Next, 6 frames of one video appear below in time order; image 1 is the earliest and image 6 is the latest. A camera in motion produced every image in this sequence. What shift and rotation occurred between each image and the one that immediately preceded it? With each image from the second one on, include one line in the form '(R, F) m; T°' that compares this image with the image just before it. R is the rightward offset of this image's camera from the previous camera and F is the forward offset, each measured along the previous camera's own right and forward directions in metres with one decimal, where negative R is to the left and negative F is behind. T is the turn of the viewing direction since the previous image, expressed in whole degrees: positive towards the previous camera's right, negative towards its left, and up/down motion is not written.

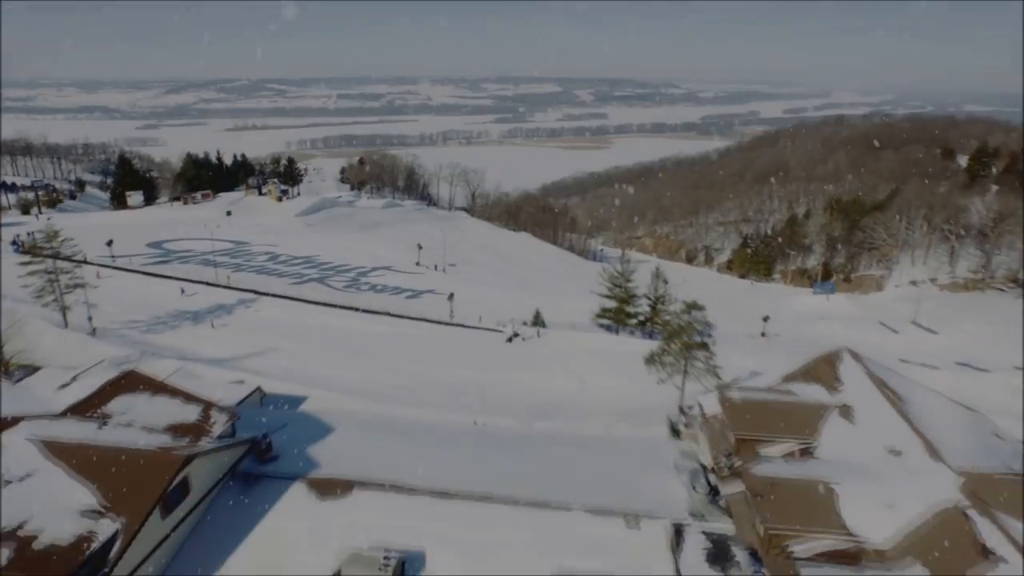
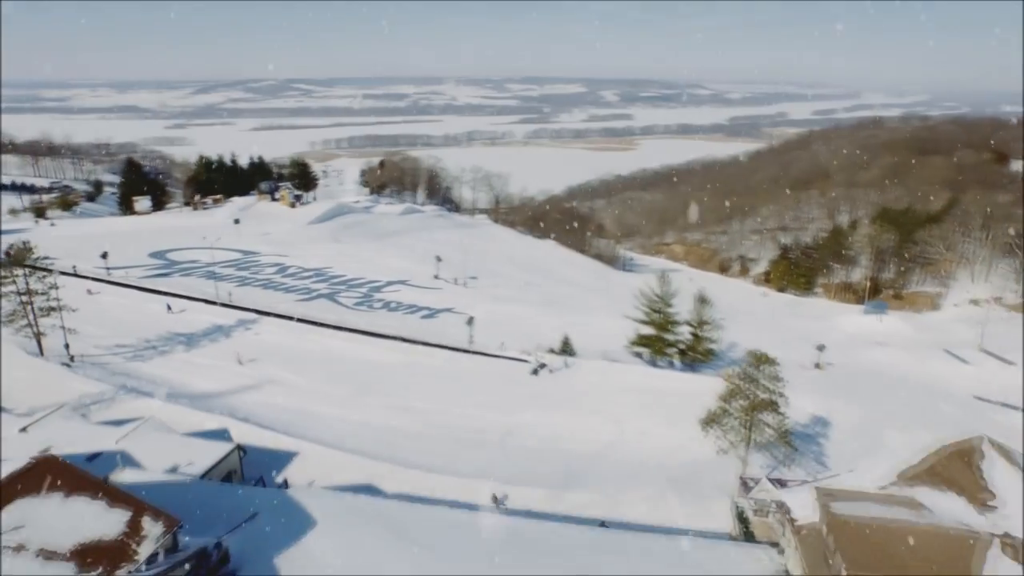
(-0.1, +1.7) m; -2°
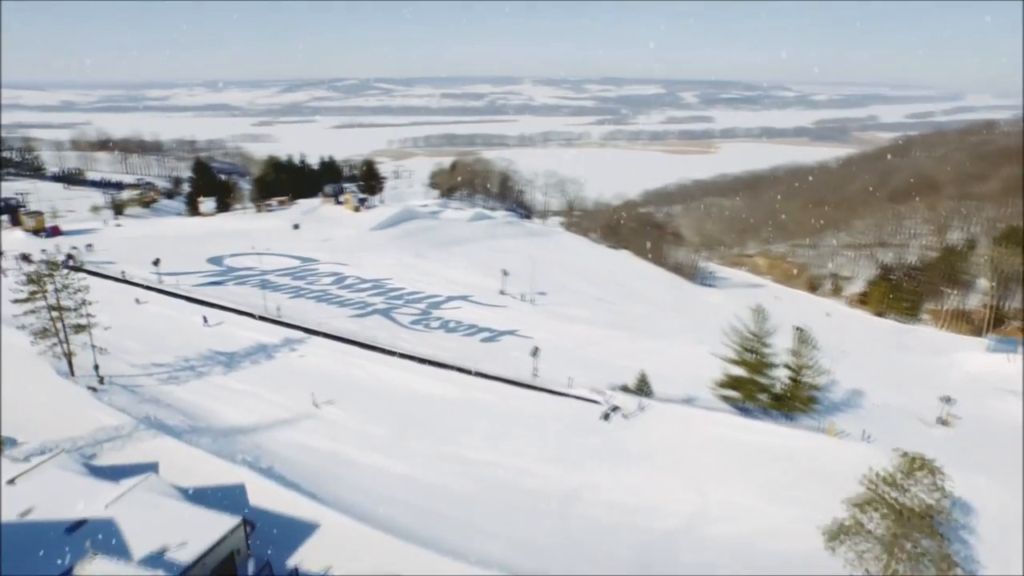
(0.0, +1.7) m; -6°
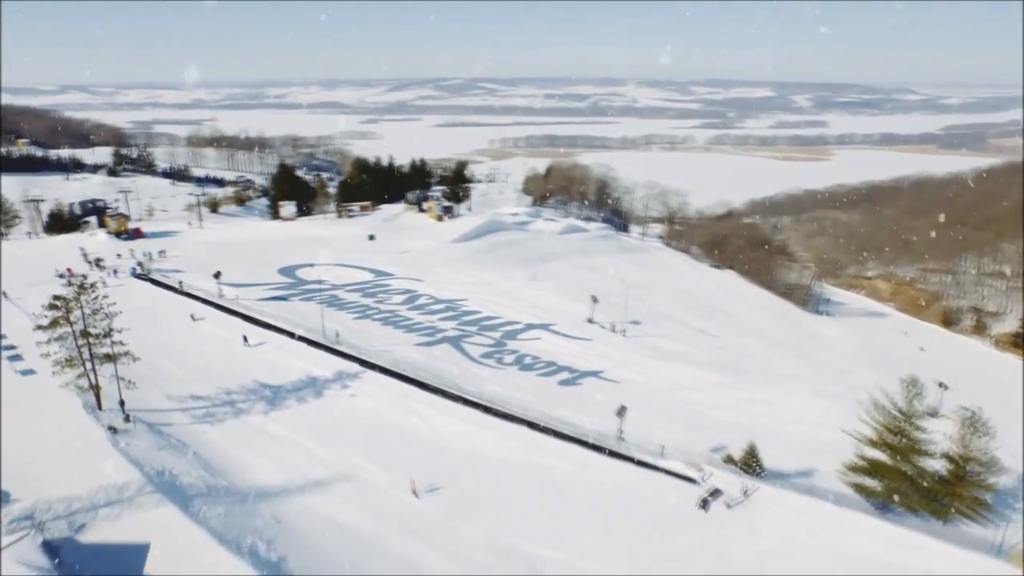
(+0.1, +2.1) m; -8°
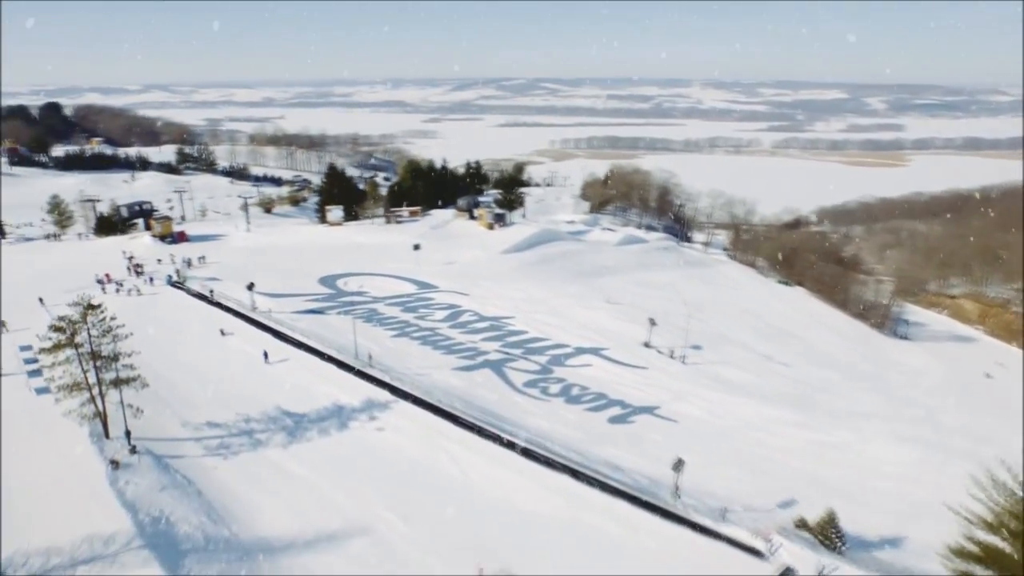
(+0.2, +1.3) m; -5°
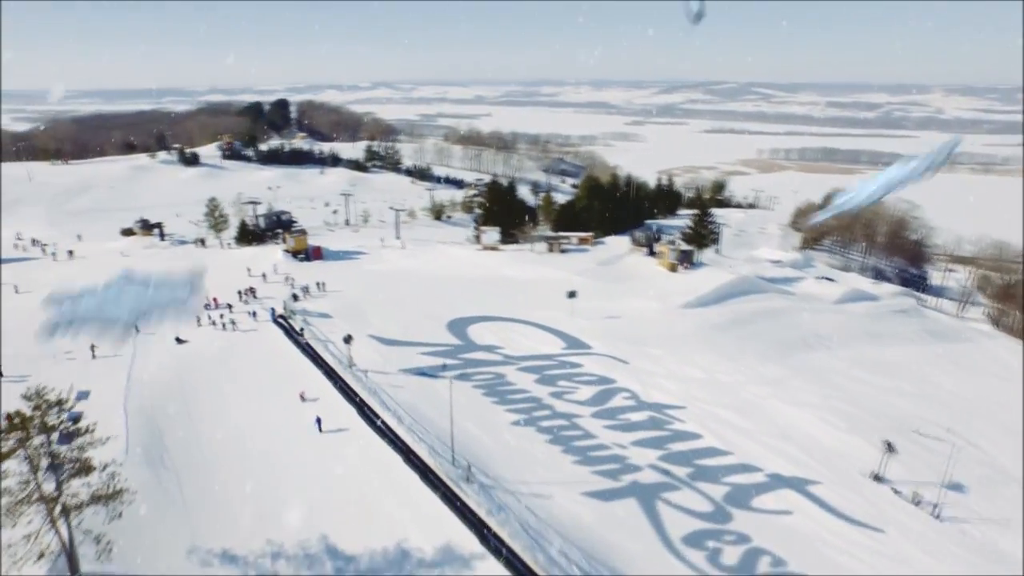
(+0.2, +4.1) m; -15°
